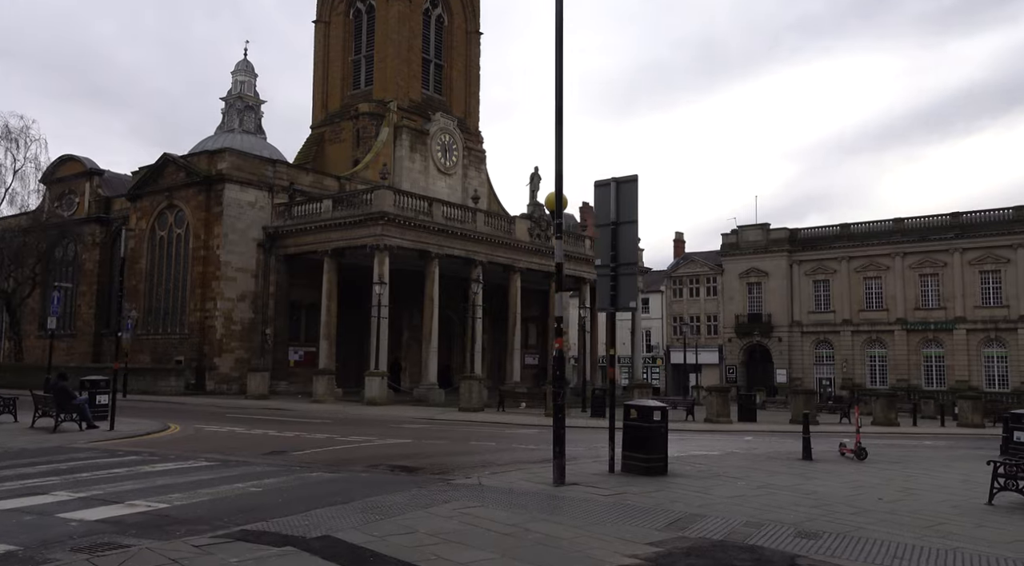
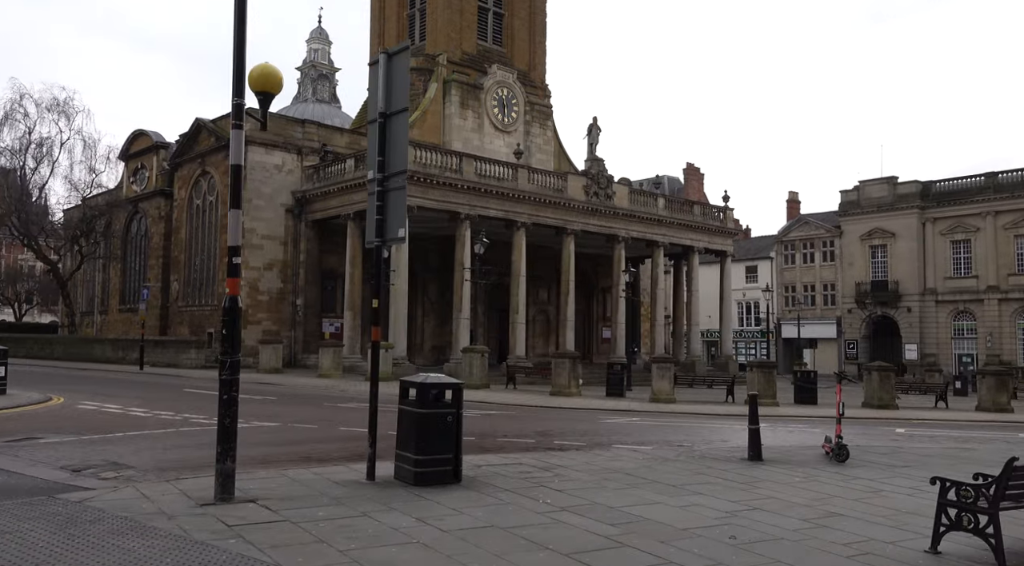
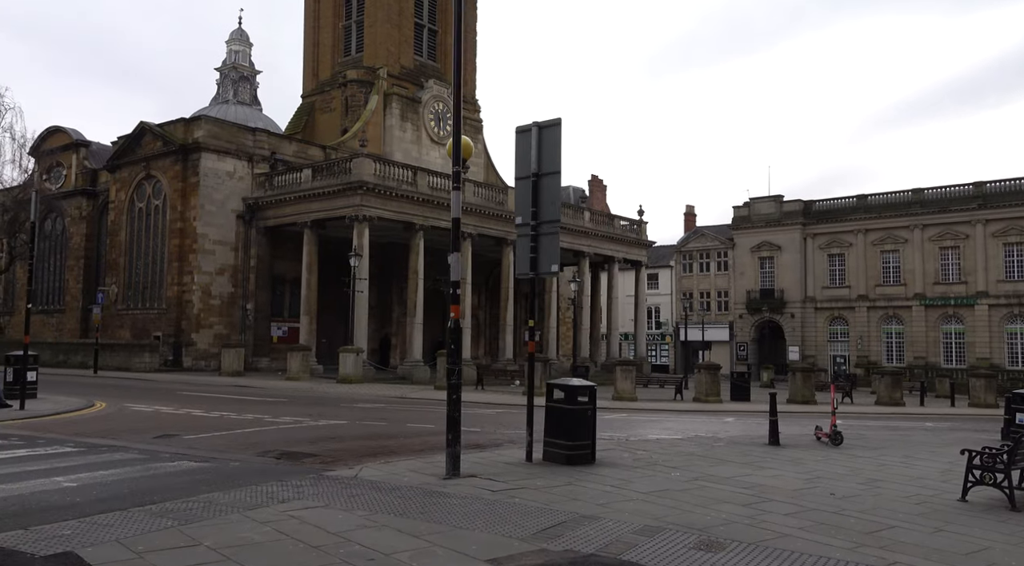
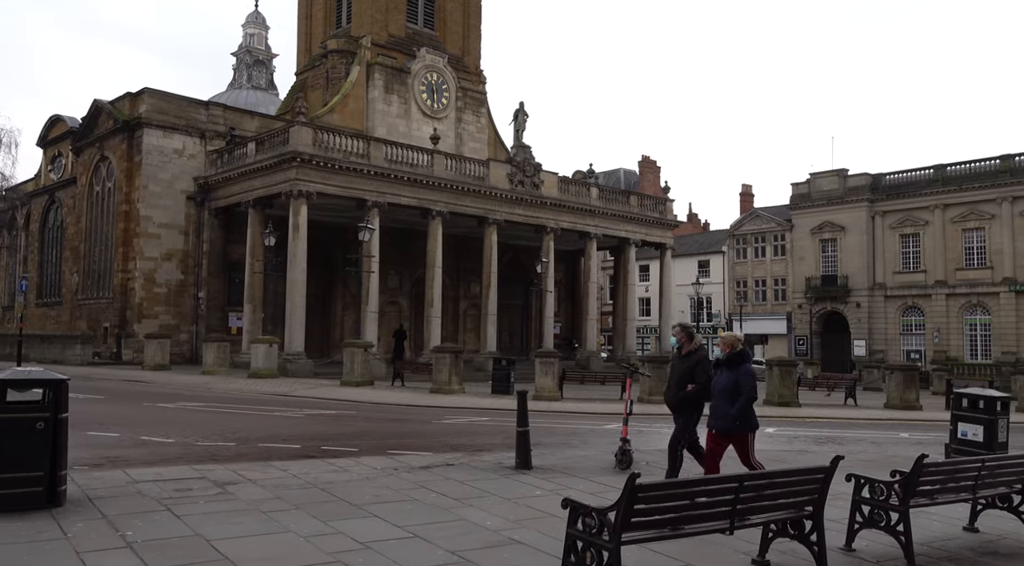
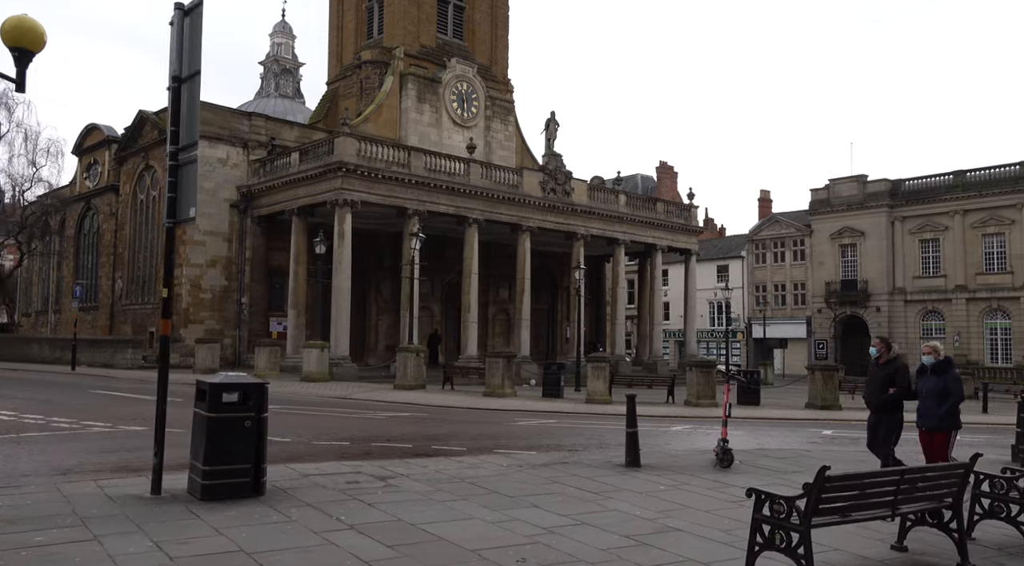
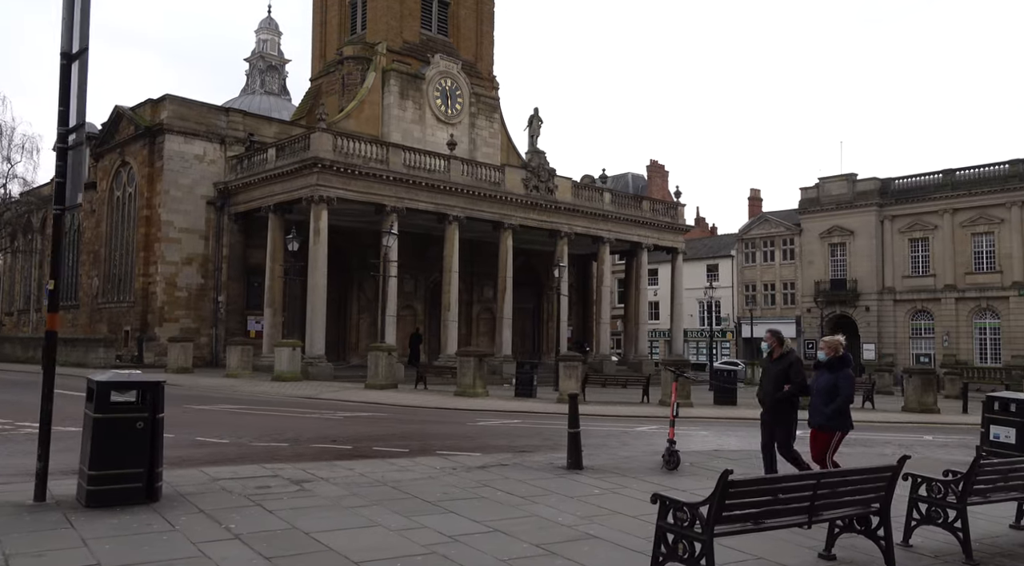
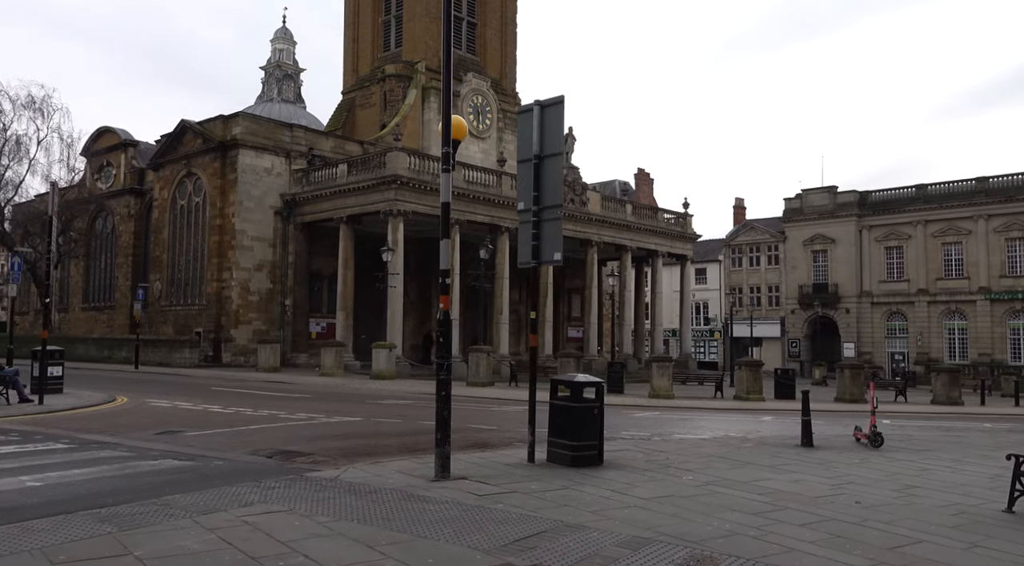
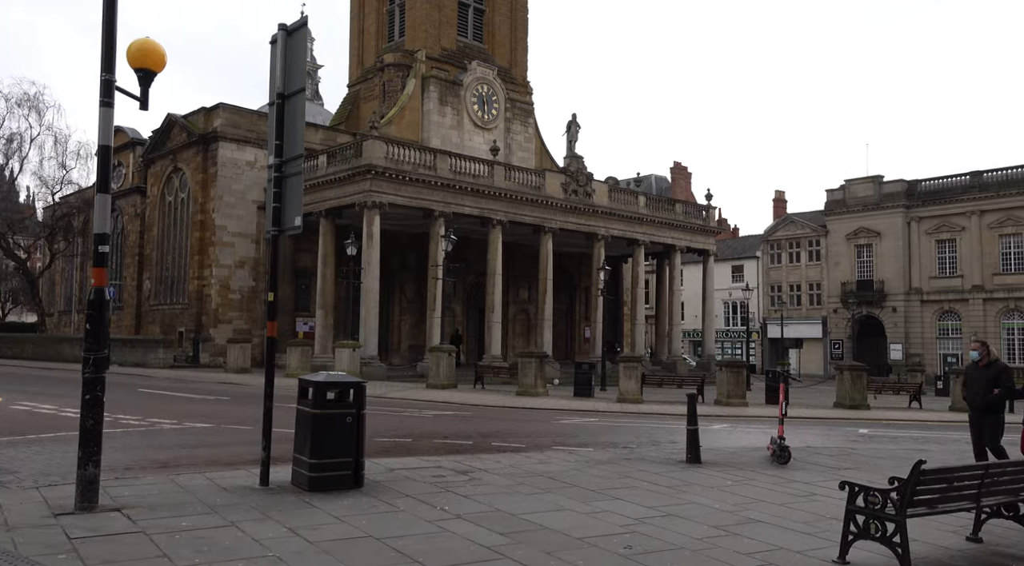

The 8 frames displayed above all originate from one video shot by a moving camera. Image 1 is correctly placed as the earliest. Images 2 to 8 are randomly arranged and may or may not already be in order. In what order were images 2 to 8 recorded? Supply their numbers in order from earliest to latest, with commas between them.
3, 7, 2, 8, 5, 6, 4
